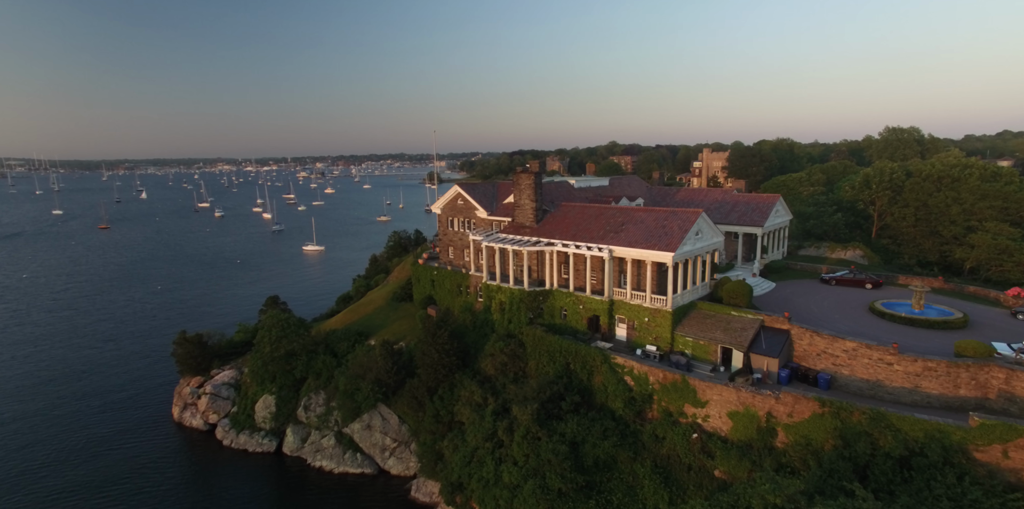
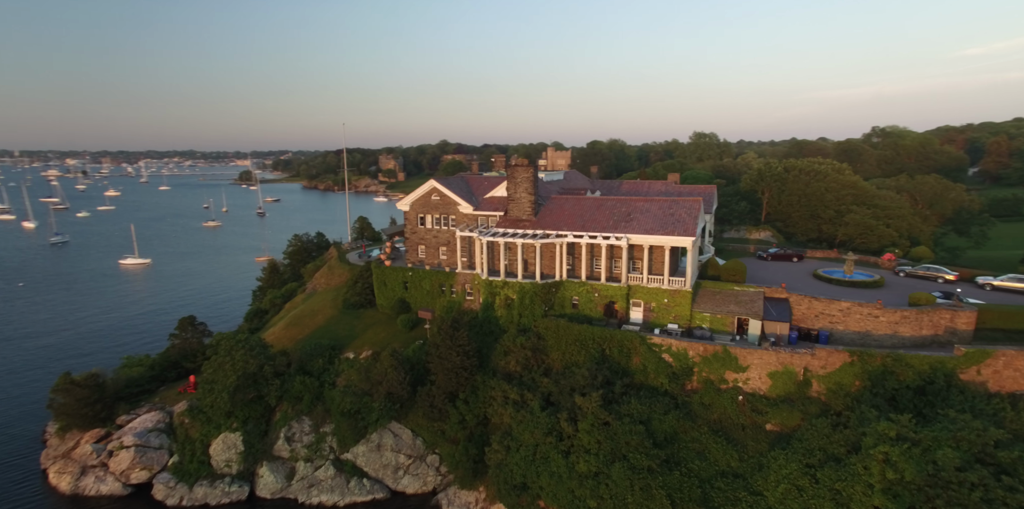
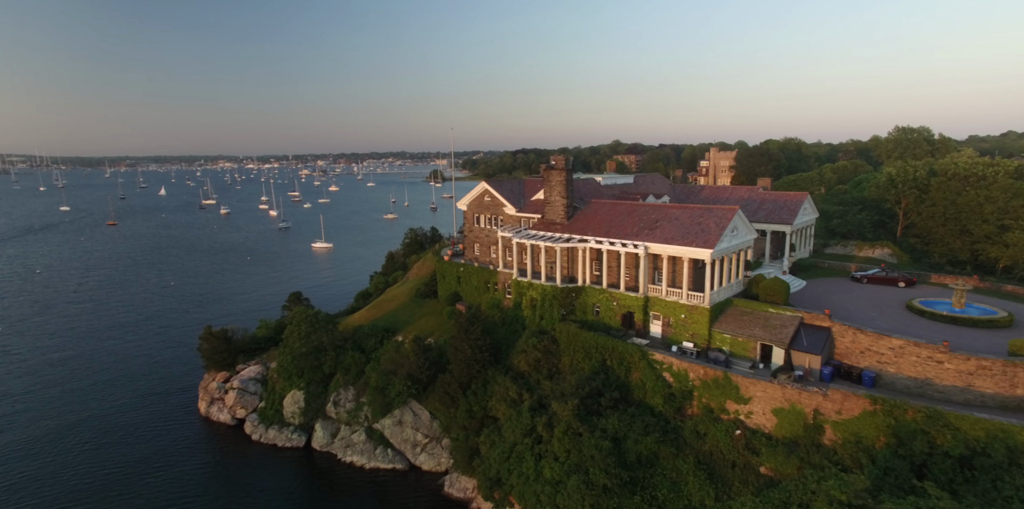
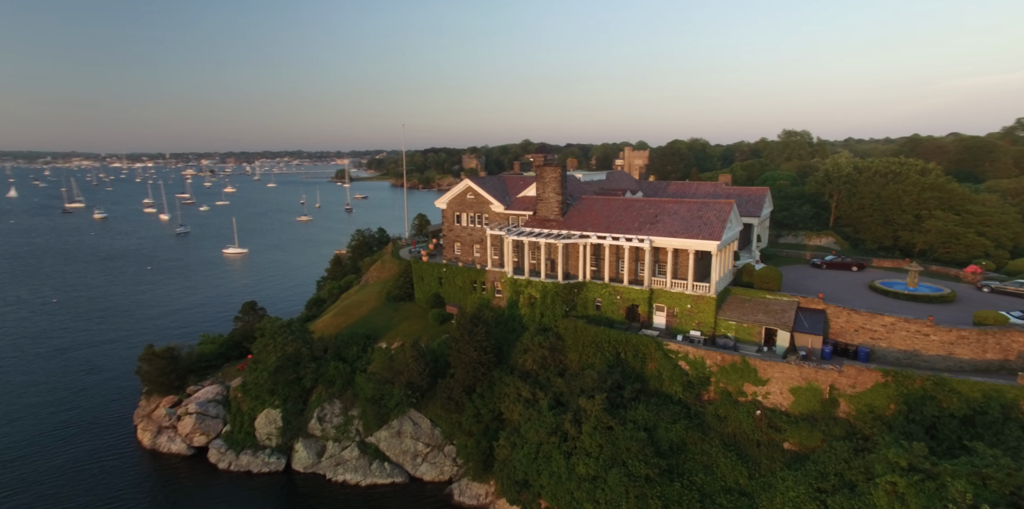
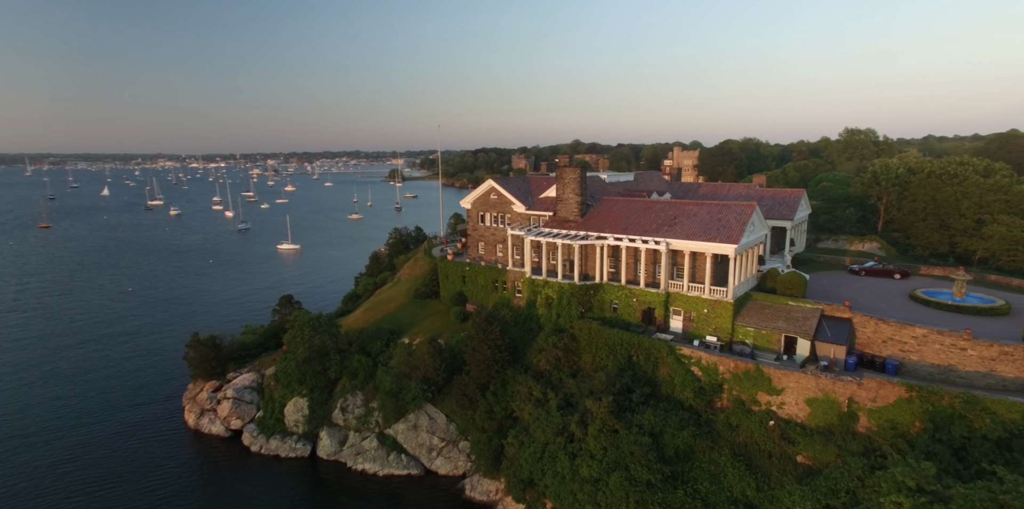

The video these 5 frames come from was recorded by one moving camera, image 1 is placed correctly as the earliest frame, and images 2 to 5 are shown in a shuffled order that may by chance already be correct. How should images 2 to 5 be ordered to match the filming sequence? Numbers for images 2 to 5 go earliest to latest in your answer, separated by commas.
3, 5, 4, 2
